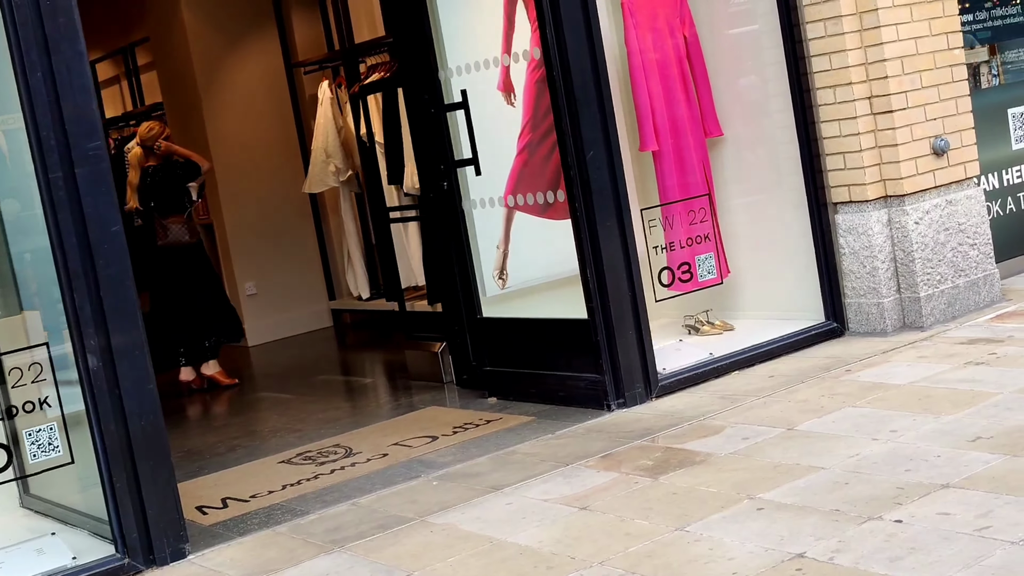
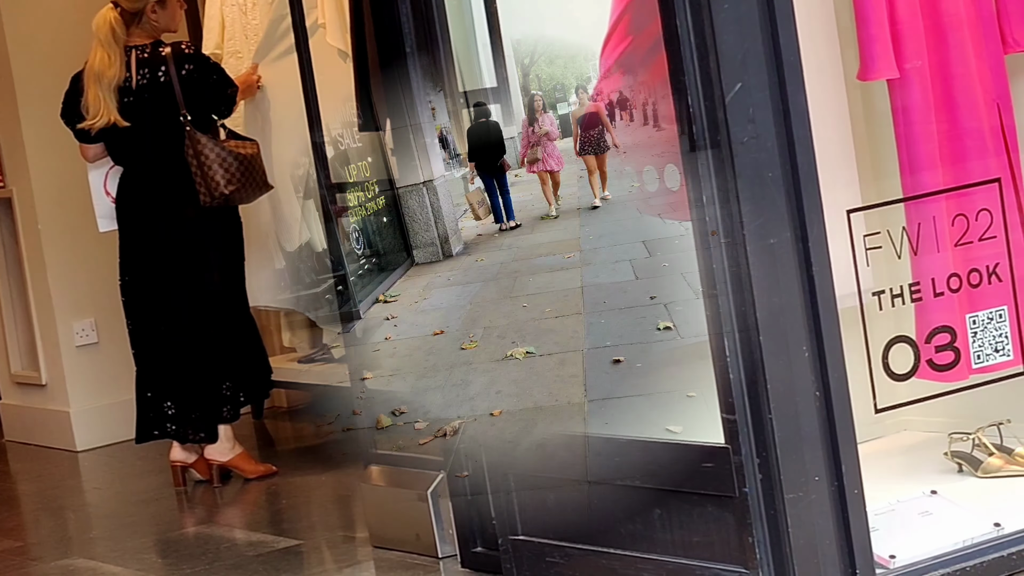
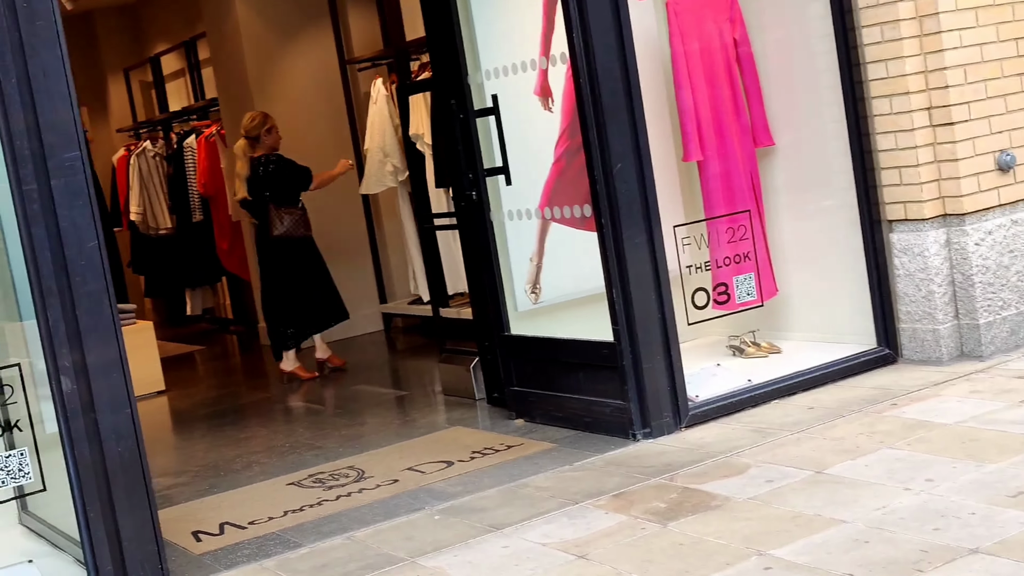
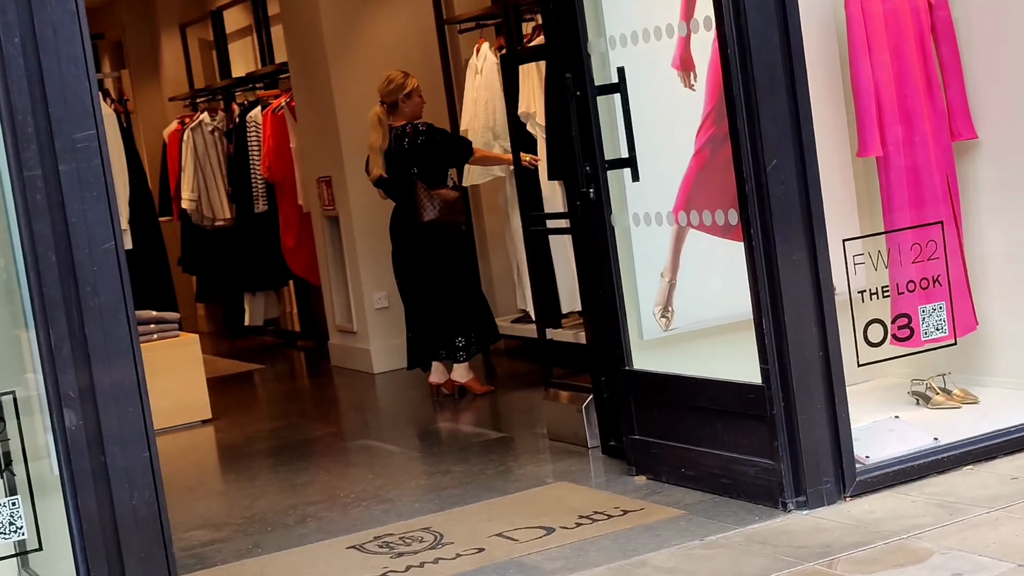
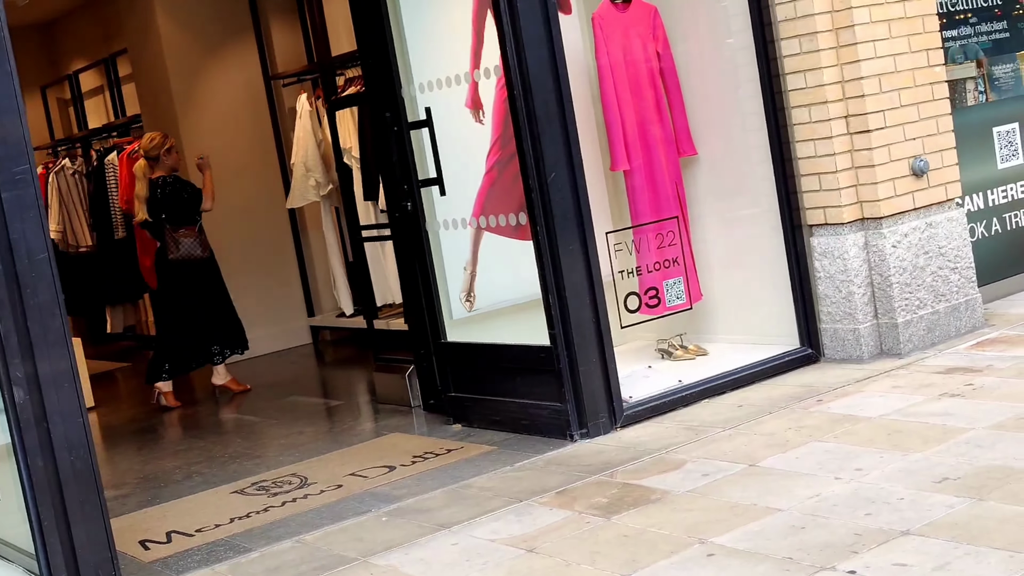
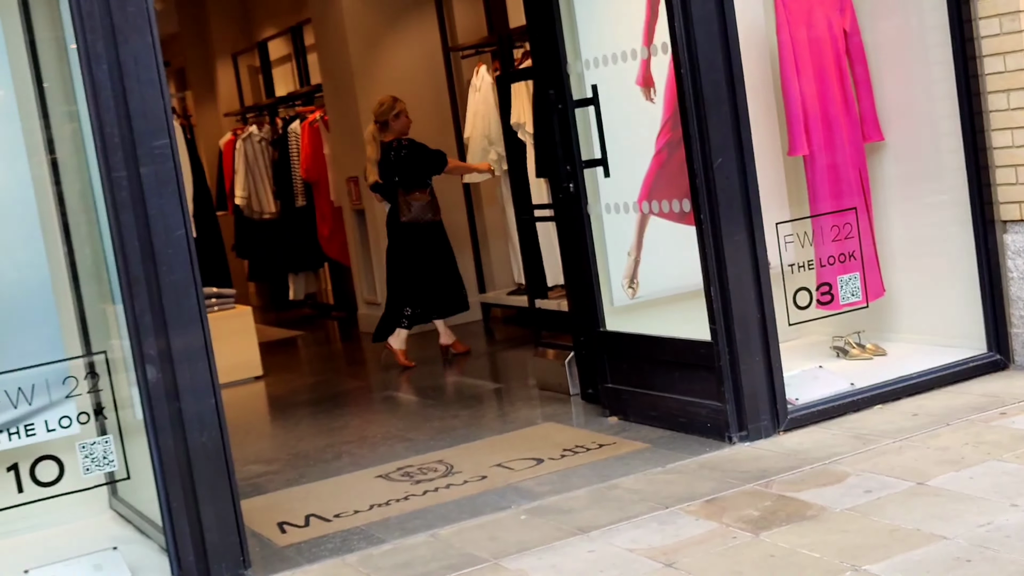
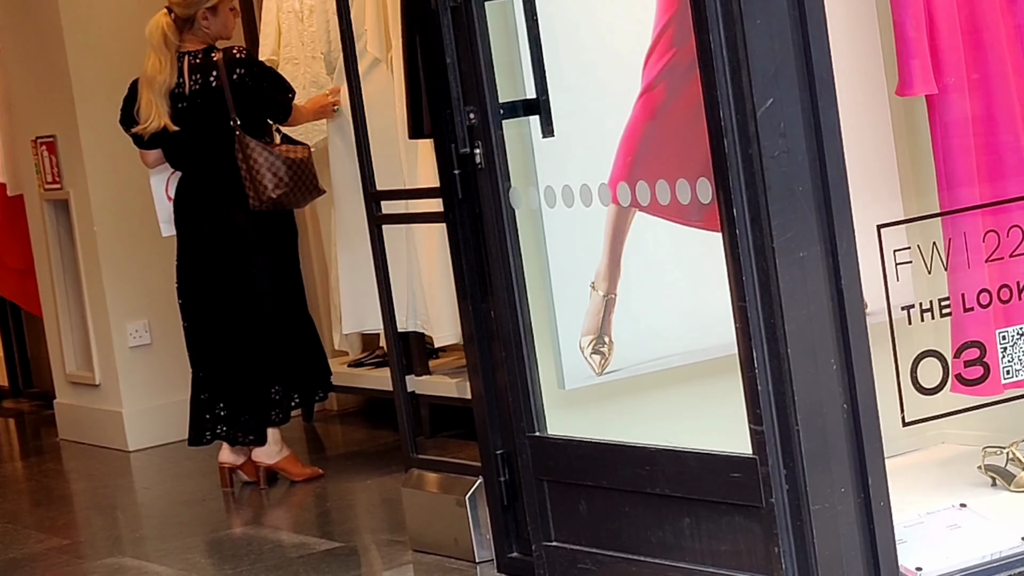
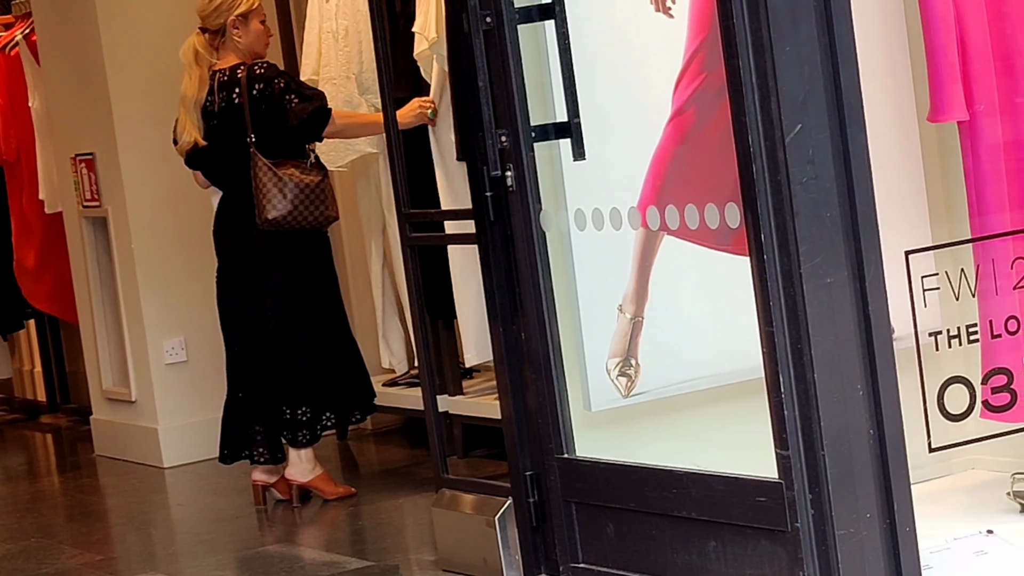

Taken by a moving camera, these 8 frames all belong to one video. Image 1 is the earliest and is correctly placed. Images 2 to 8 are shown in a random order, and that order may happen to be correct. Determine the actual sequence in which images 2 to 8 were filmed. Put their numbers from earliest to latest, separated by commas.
5, 3, 6, 4, 8, 7, 2
